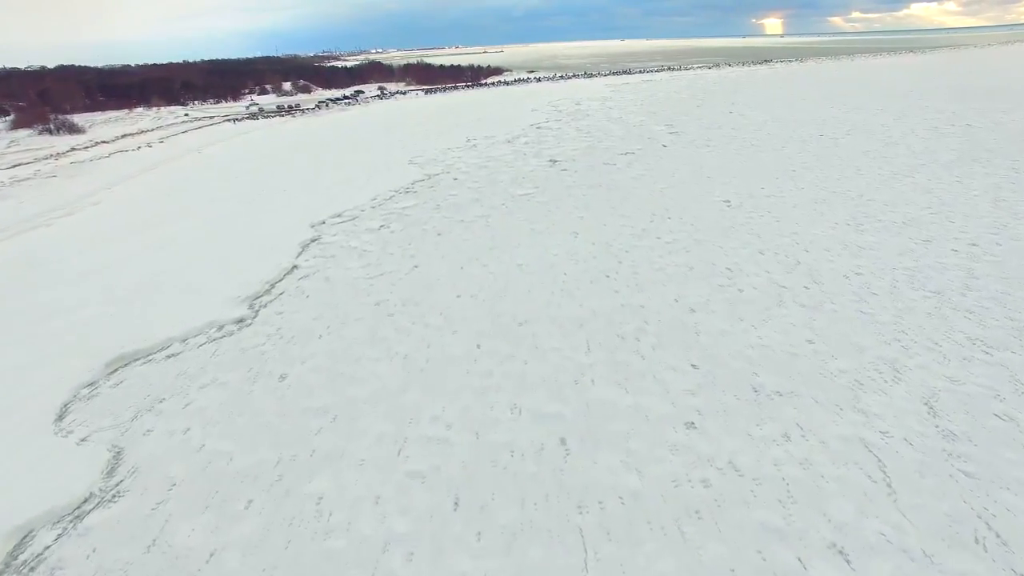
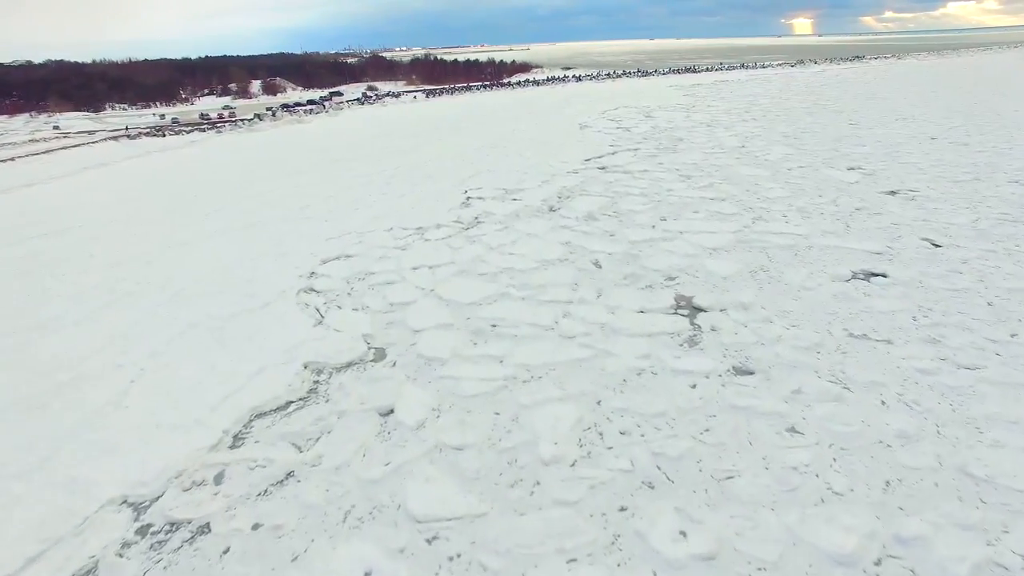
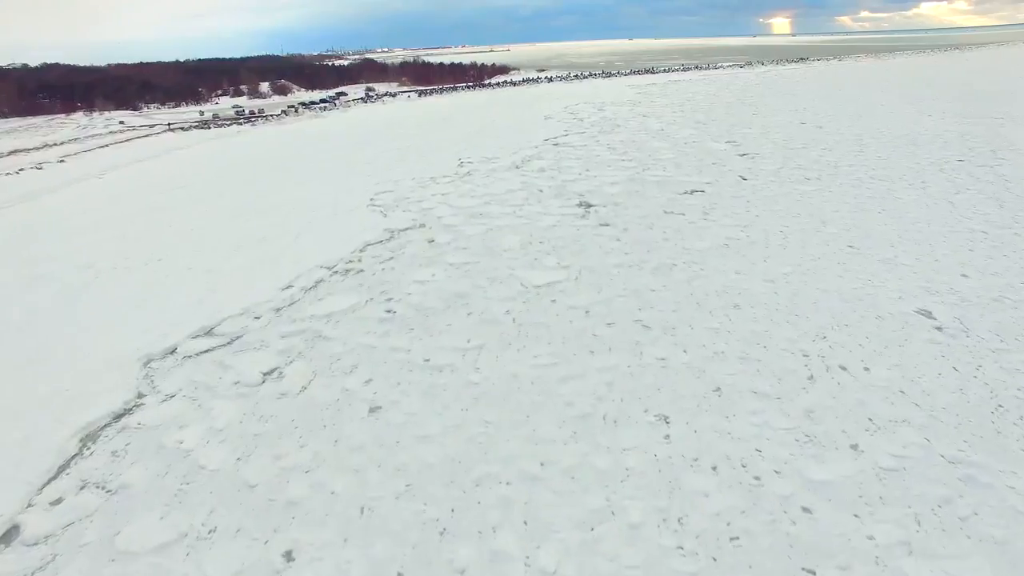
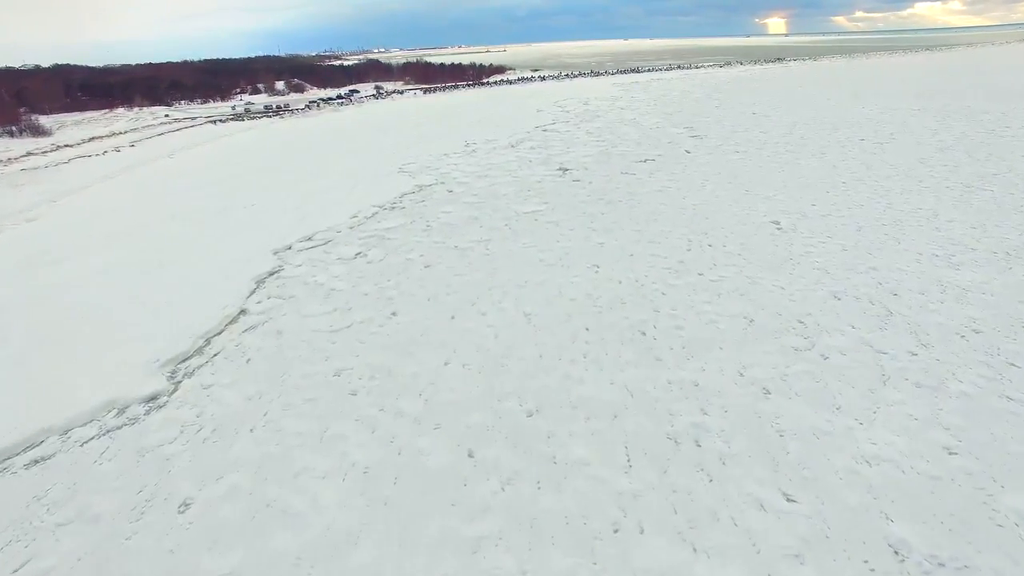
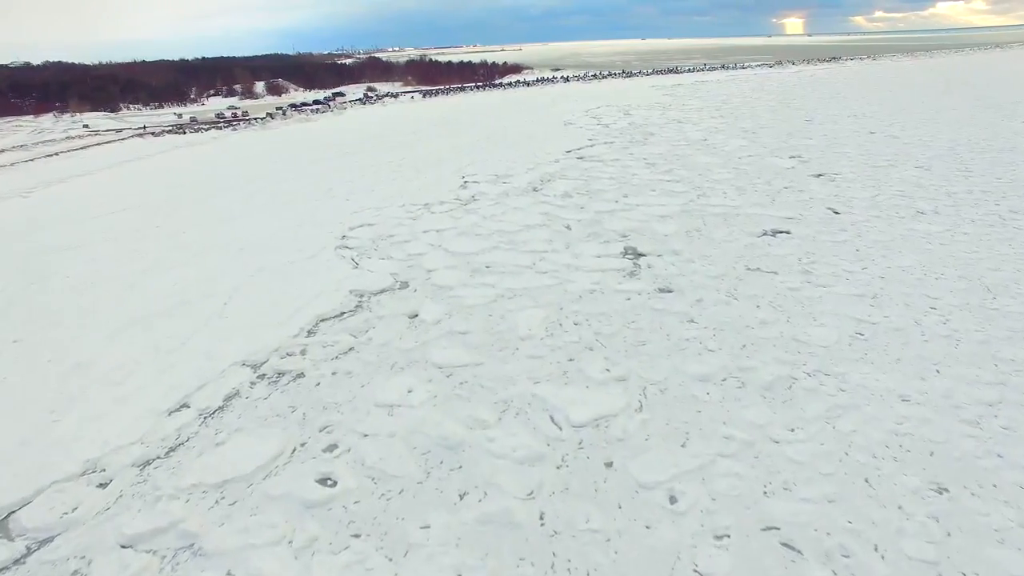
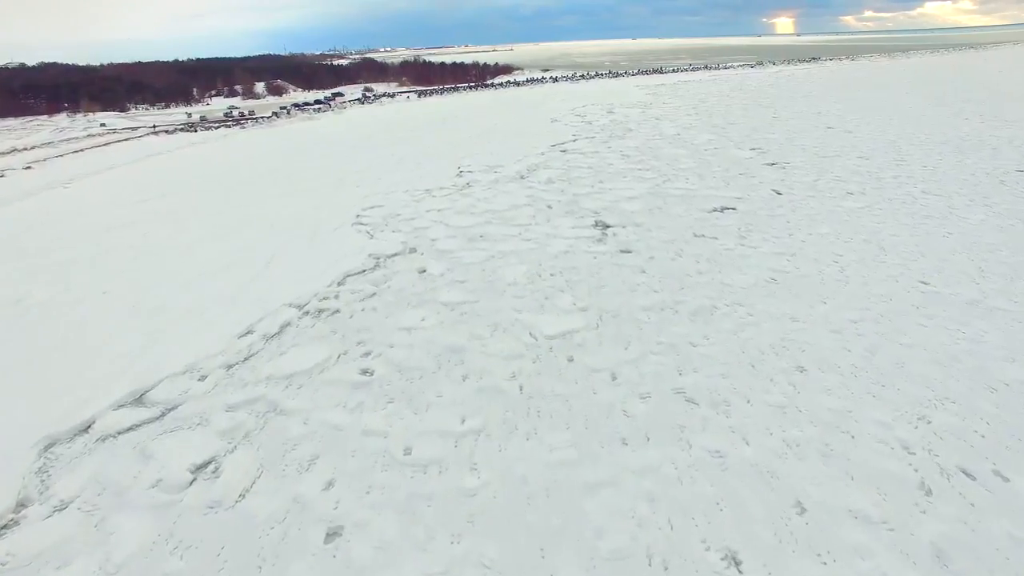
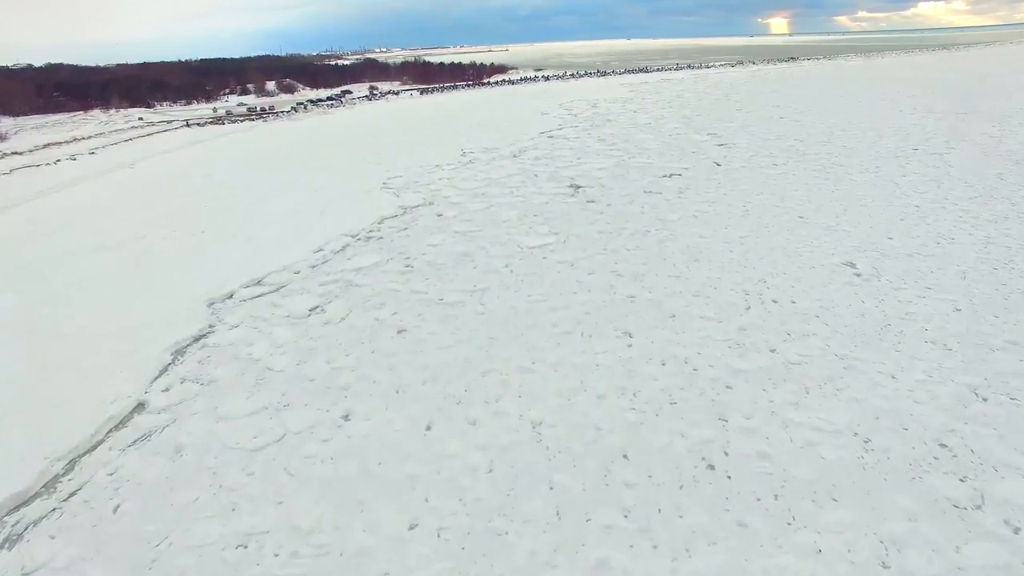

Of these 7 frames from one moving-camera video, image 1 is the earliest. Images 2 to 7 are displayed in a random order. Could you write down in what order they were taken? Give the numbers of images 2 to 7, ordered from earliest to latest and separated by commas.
4, 7, 3, 6, 5, 2
